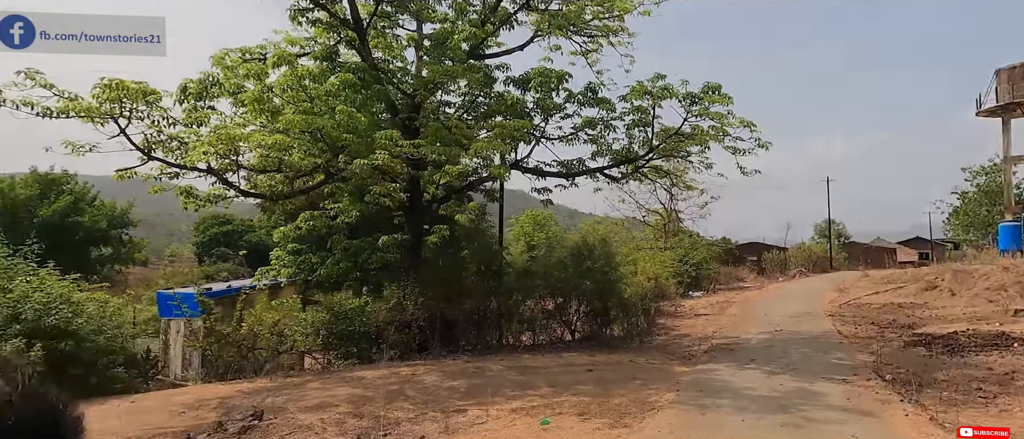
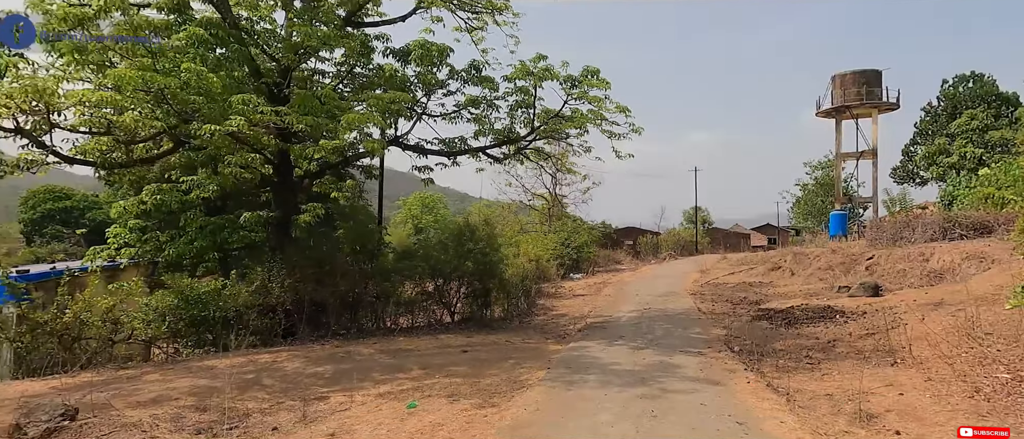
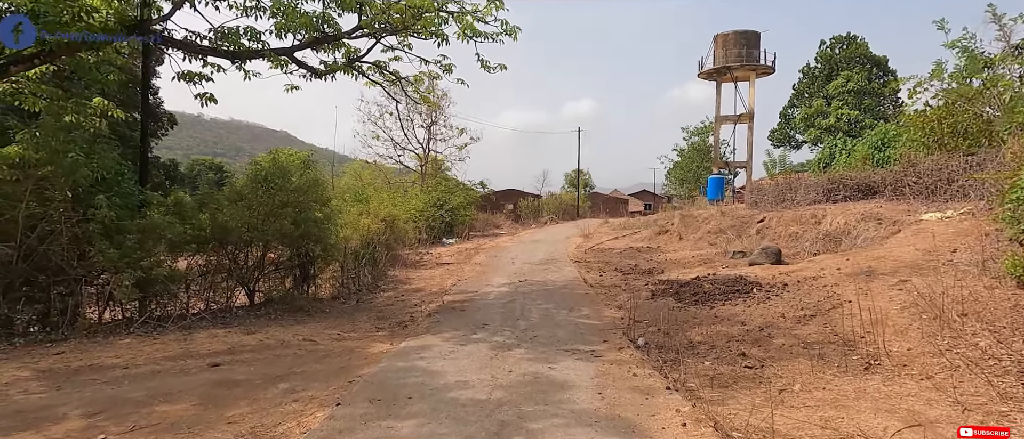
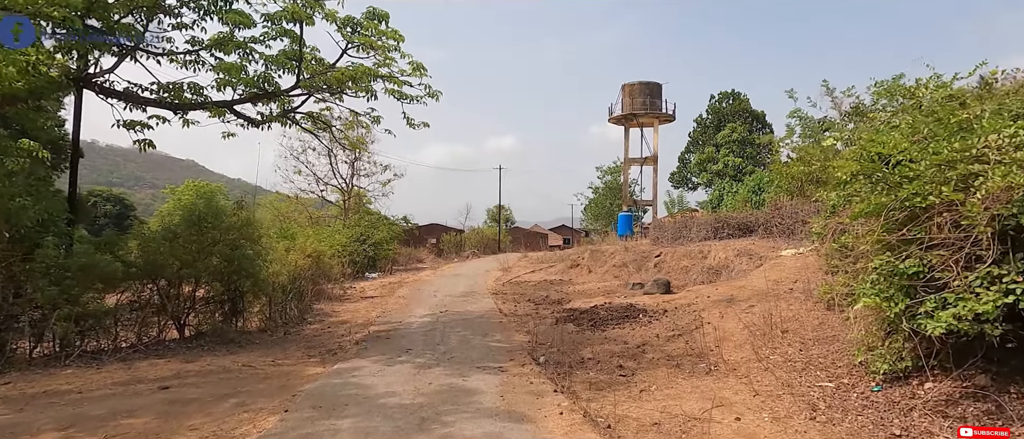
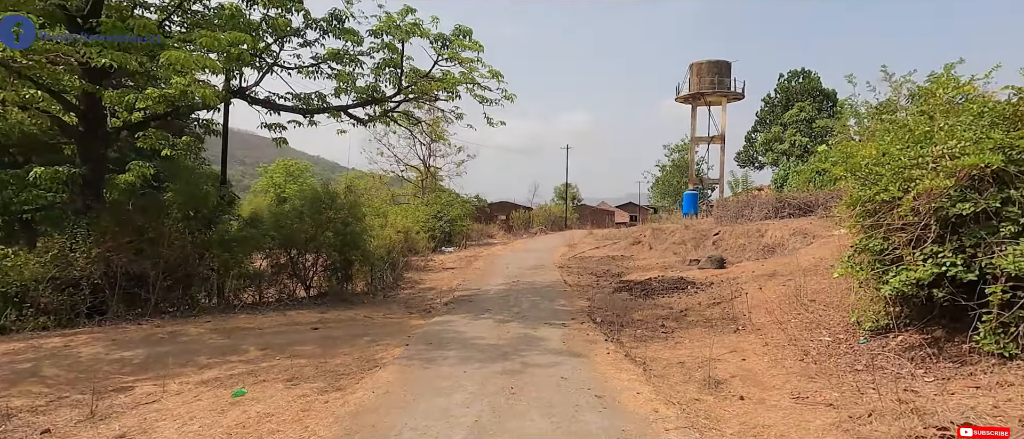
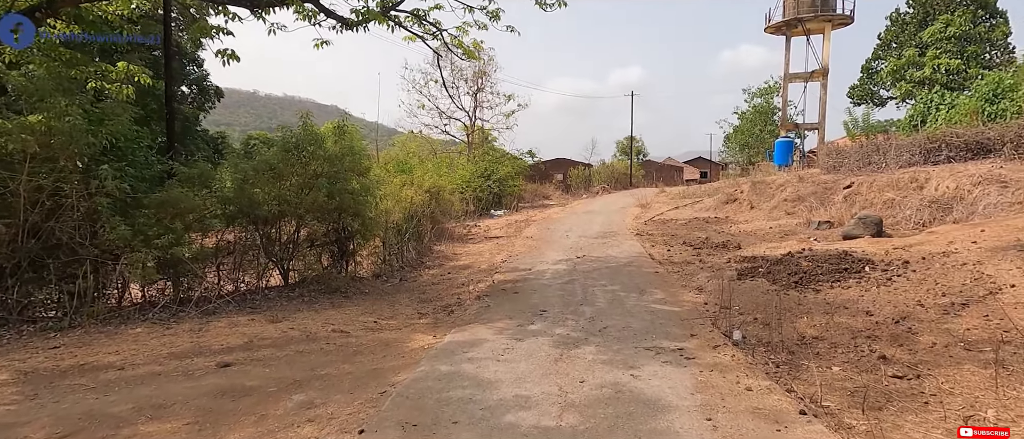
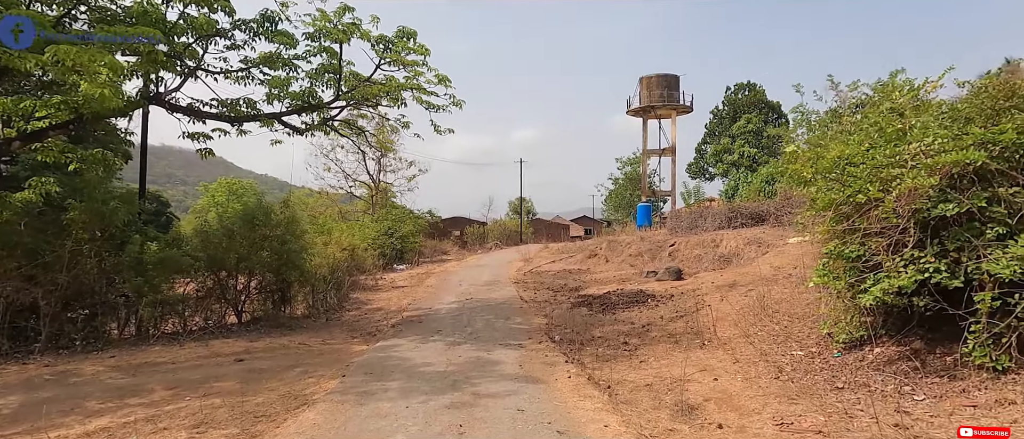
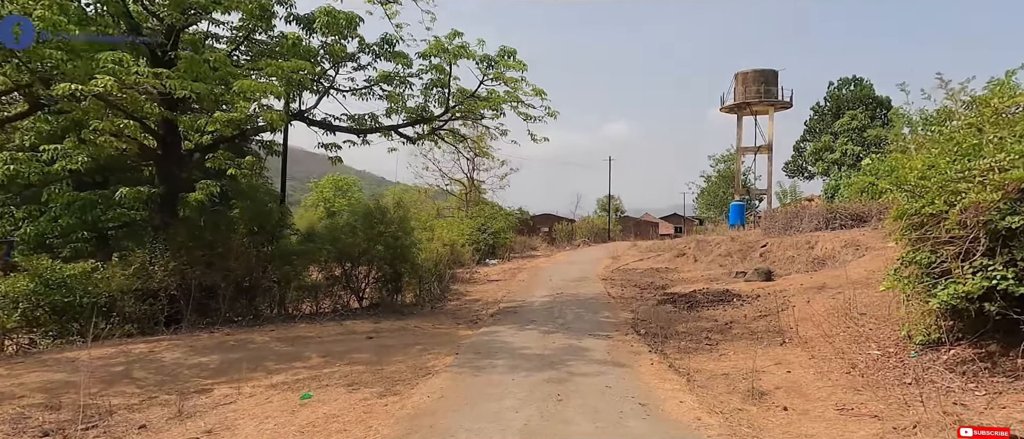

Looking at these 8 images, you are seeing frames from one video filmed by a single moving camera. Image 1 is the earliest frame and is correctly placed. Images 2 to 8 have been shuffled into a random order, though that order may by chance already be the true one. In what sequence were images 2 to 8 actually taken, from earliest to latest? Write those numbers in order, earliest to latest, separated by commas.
2, 8, 5, 7, 4, 3, 6
